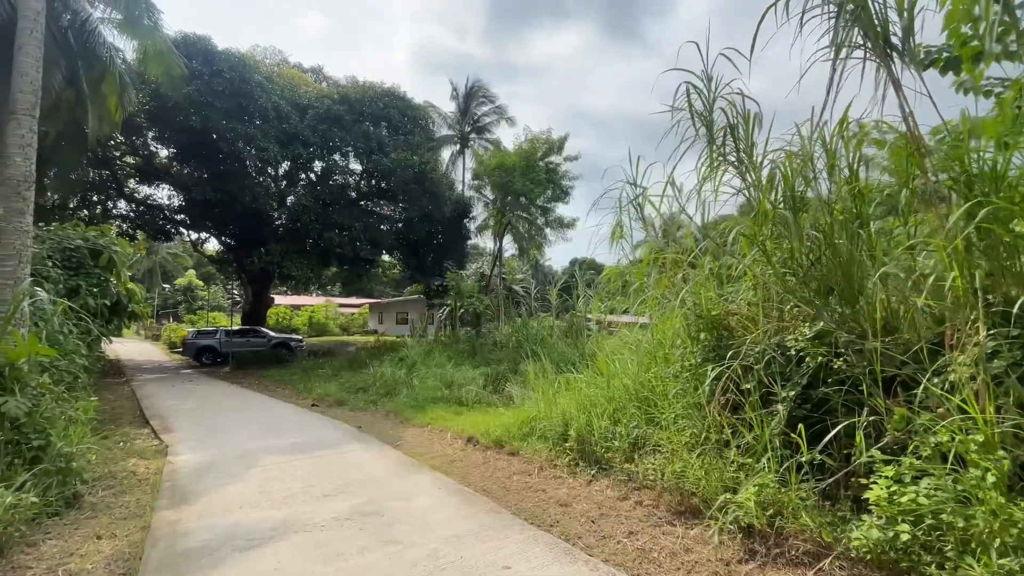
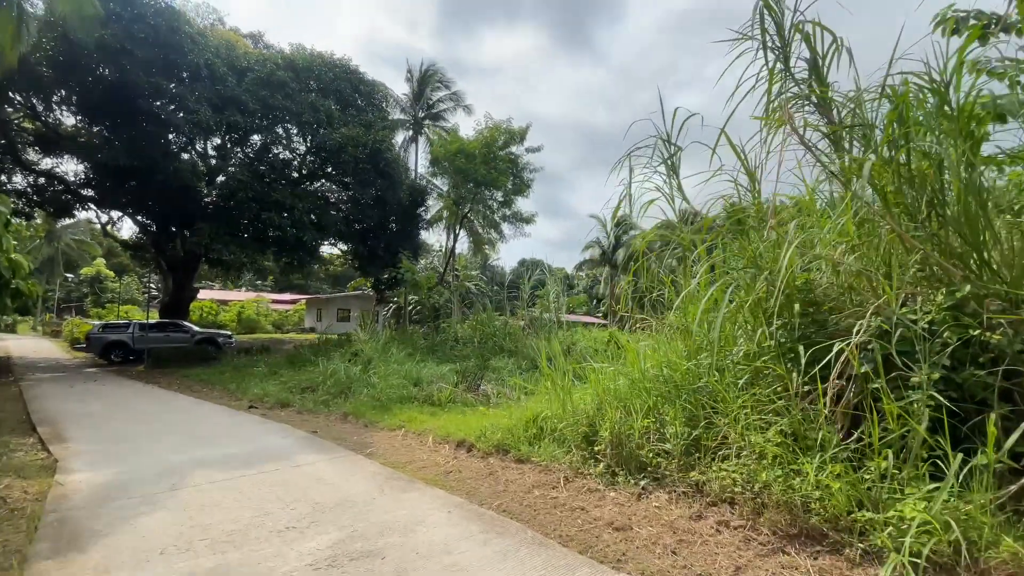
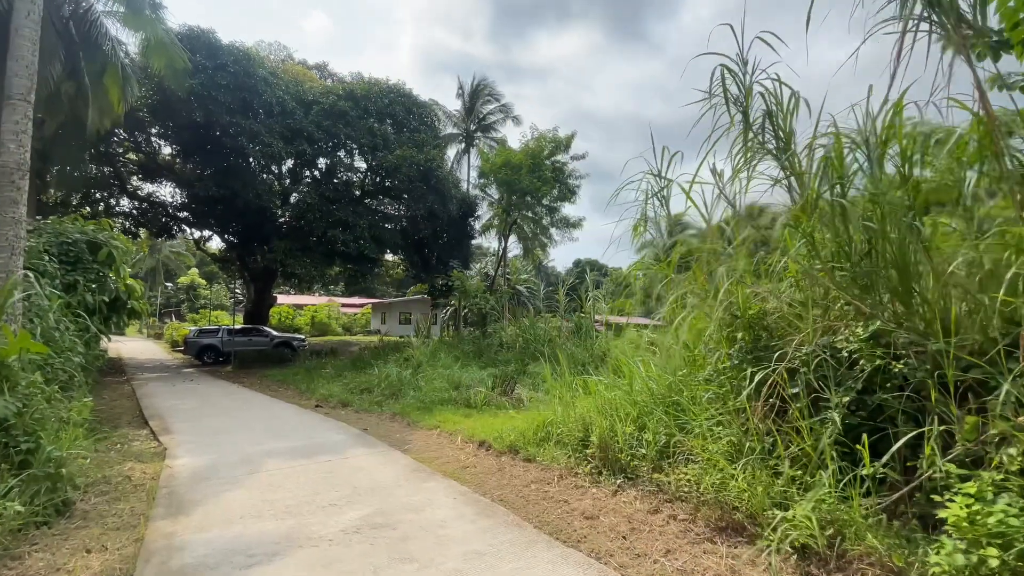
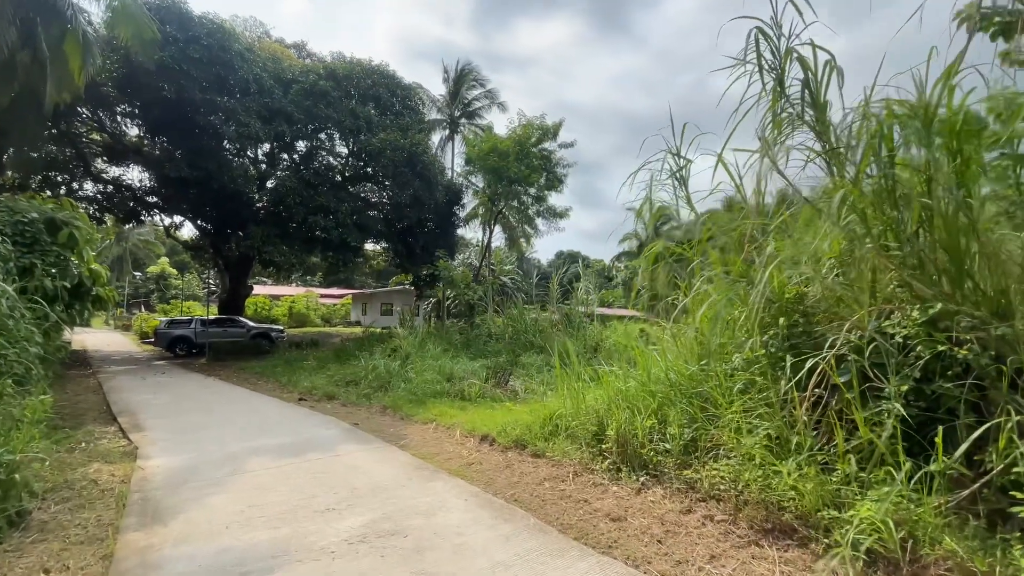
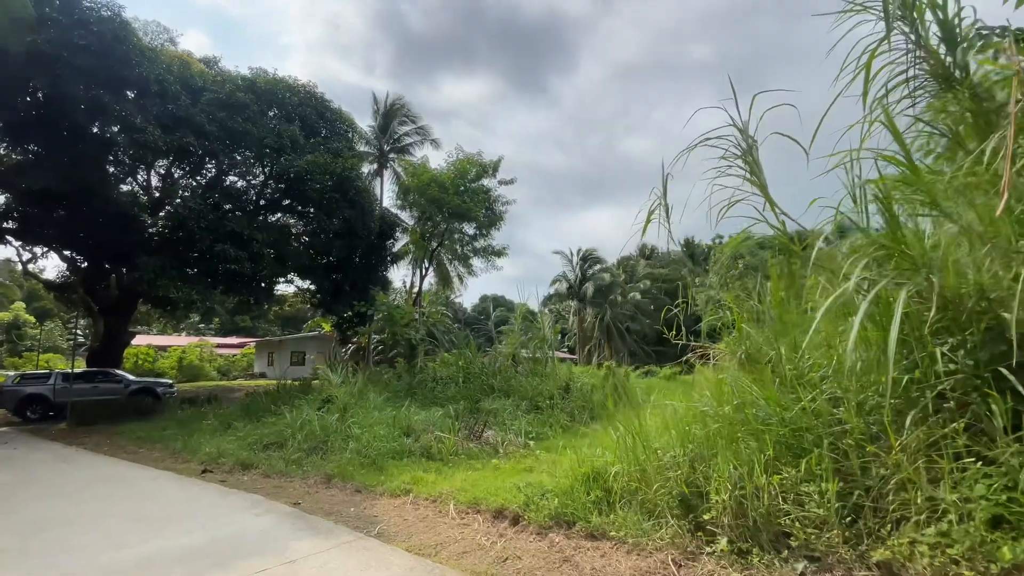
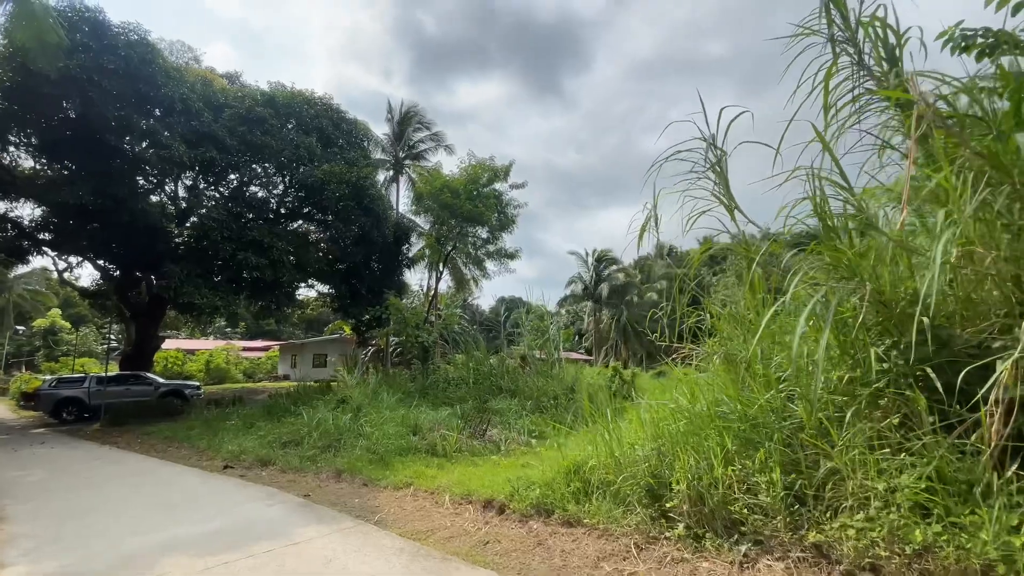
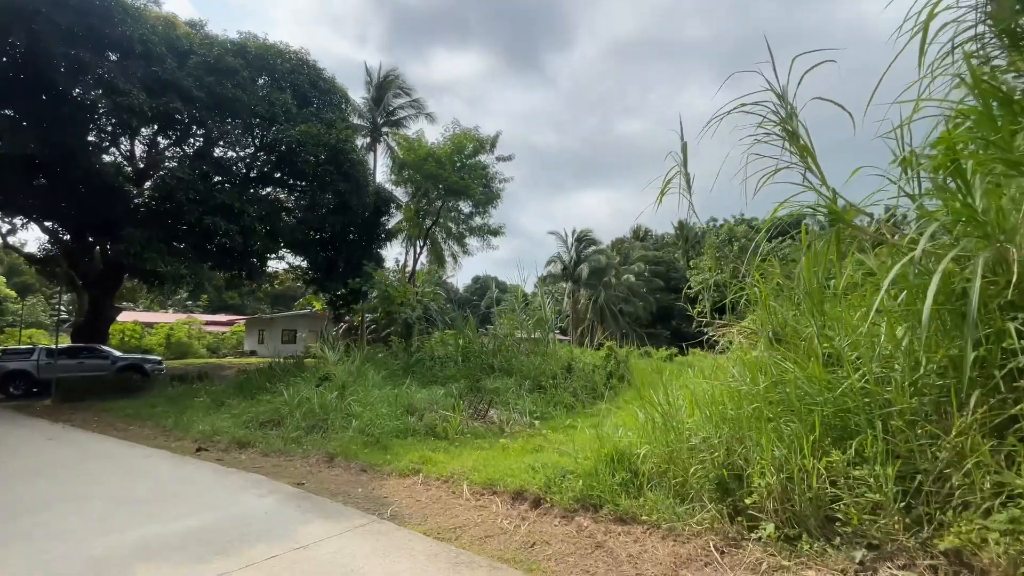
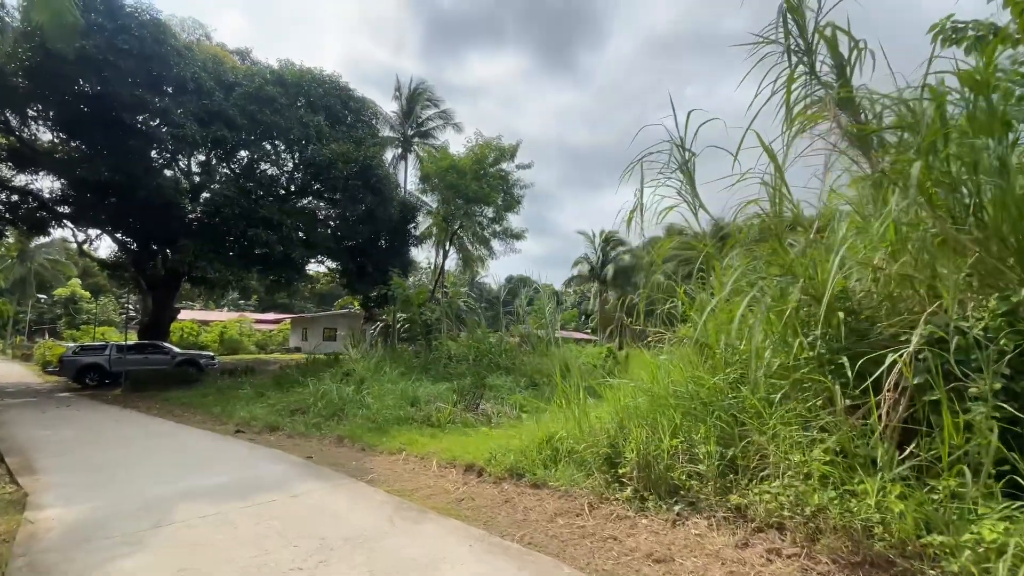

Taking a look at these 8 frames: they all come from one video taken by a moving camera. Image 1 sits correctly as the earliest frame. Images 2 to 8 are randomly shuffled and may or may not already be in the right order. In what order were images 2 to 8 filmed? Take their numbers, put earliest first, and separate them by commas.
3, 4, 2, 8, 6, 5, 7
